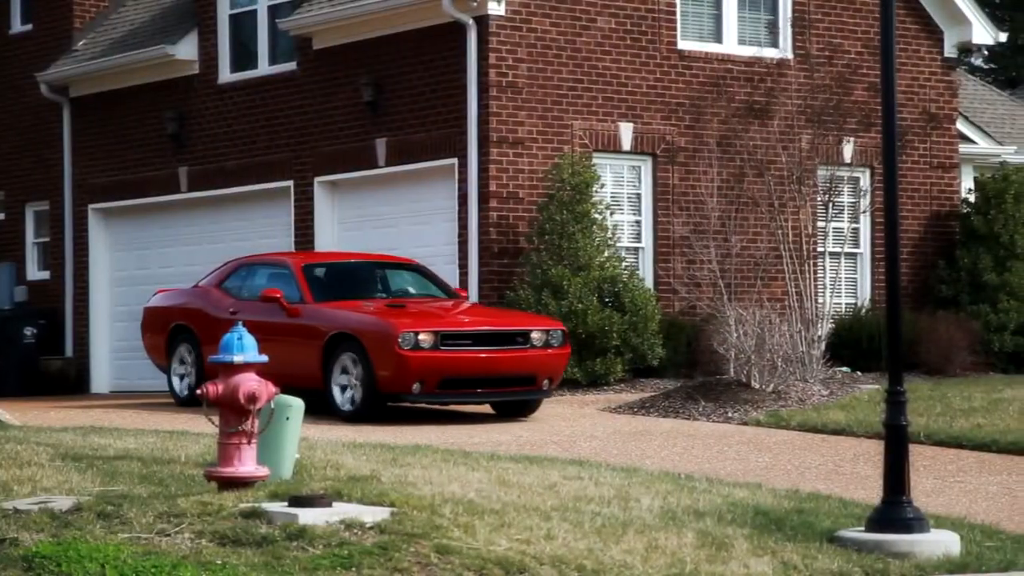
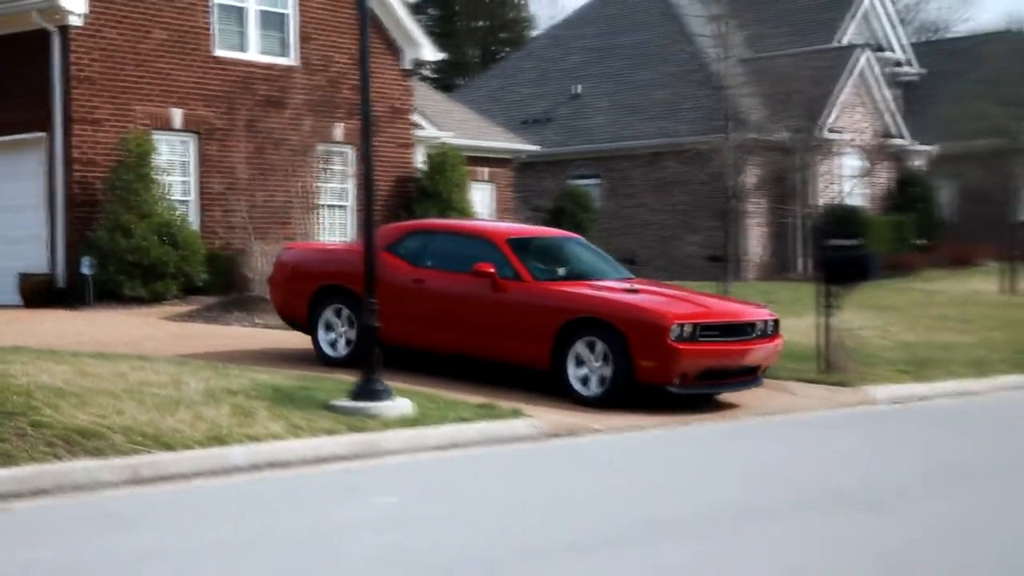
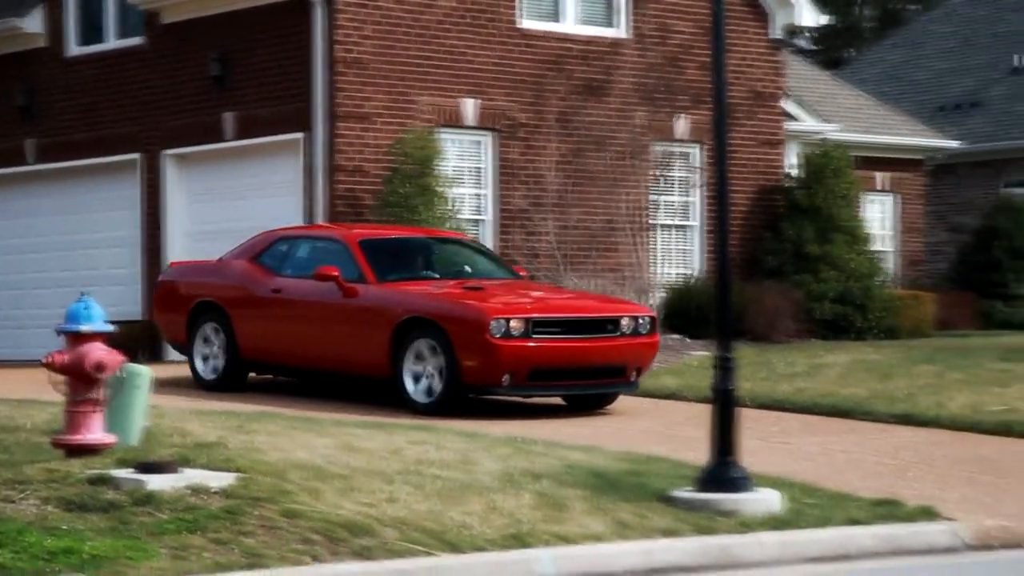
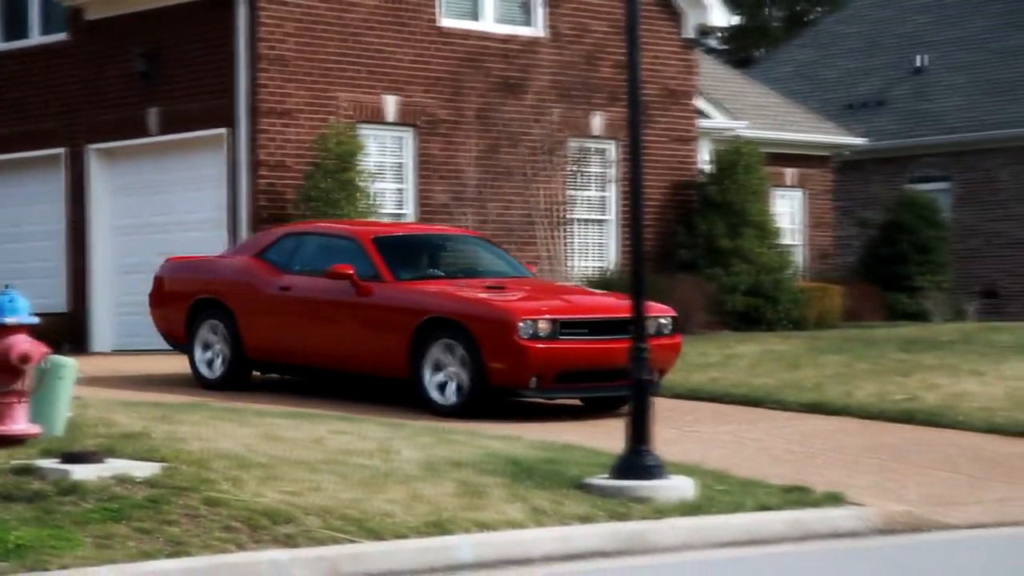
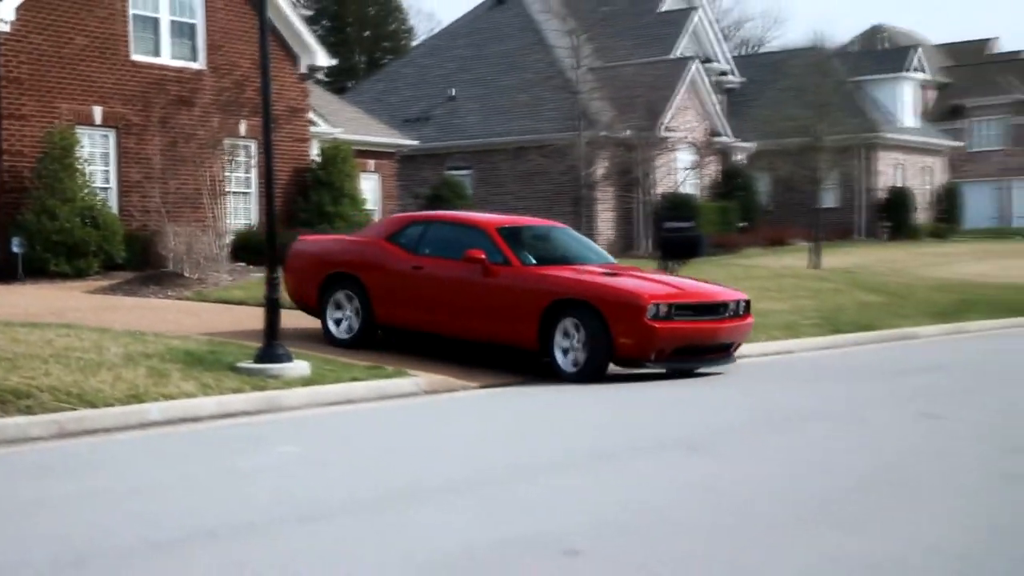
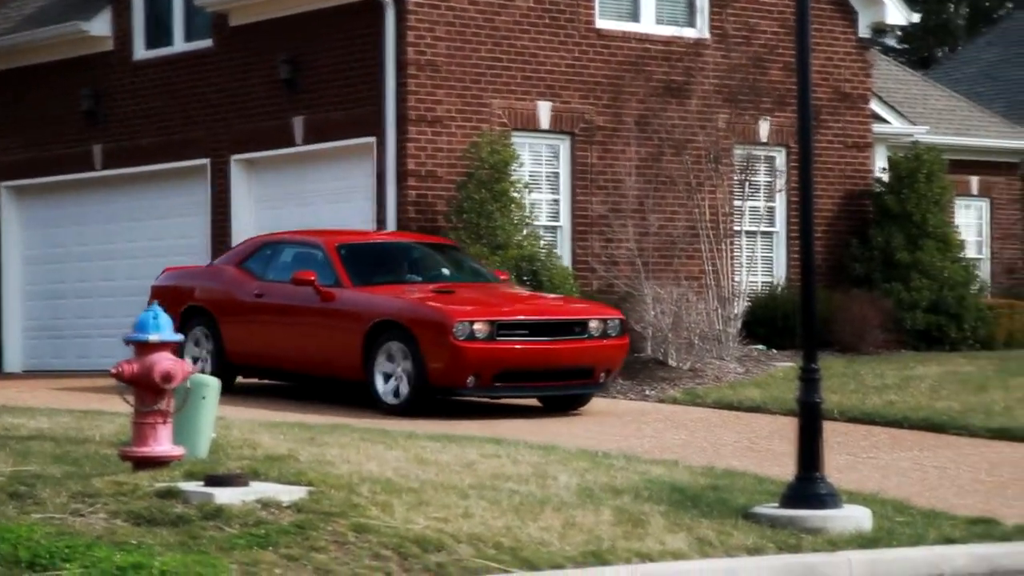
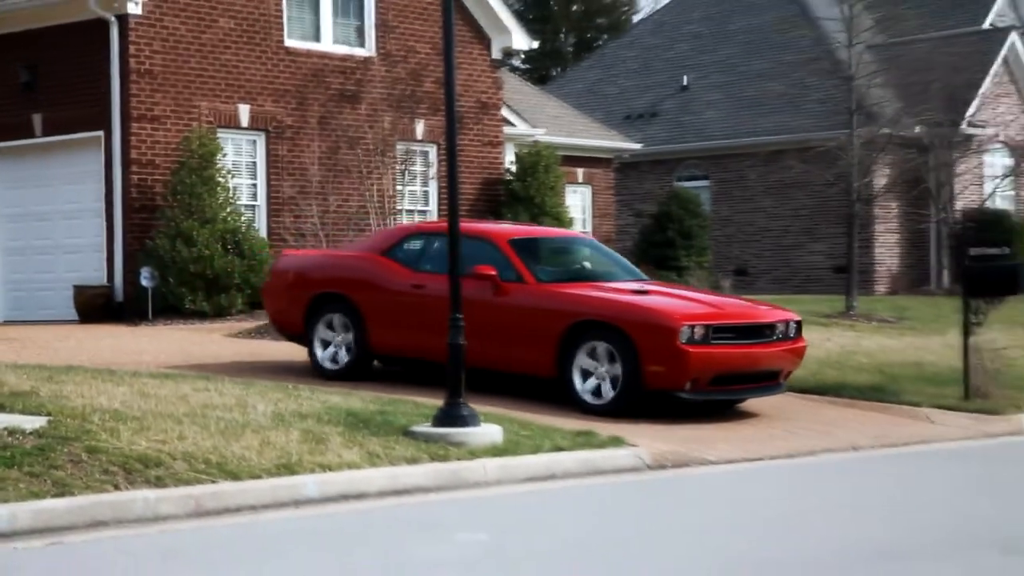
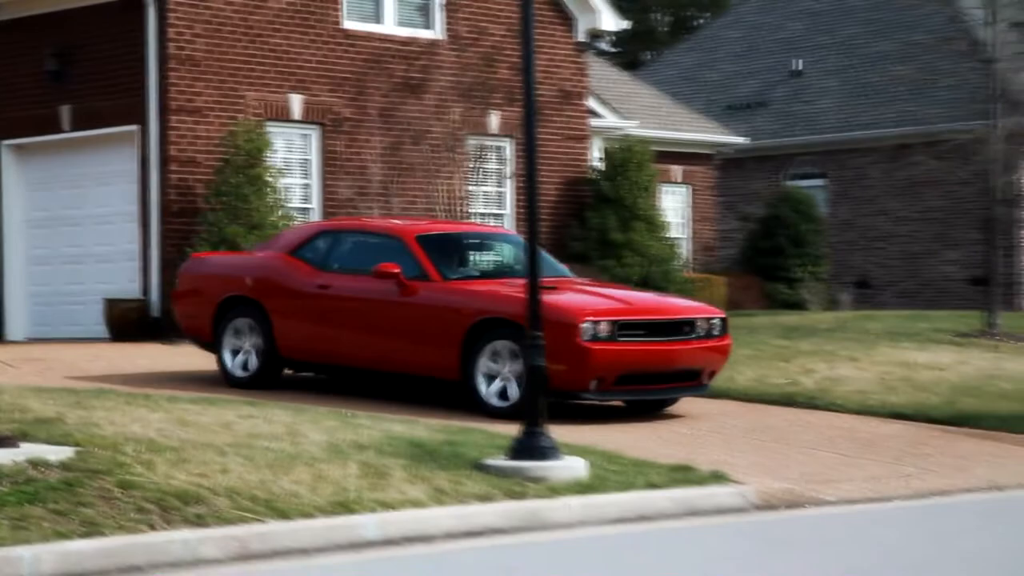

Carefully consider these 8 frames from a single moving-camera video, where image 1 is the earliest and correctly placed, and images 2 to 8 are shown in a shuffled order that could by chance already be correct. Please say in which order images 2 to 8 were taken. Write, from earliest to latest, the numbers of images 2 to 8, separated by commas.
6, 3, 4, 8, 7, 2, 5
